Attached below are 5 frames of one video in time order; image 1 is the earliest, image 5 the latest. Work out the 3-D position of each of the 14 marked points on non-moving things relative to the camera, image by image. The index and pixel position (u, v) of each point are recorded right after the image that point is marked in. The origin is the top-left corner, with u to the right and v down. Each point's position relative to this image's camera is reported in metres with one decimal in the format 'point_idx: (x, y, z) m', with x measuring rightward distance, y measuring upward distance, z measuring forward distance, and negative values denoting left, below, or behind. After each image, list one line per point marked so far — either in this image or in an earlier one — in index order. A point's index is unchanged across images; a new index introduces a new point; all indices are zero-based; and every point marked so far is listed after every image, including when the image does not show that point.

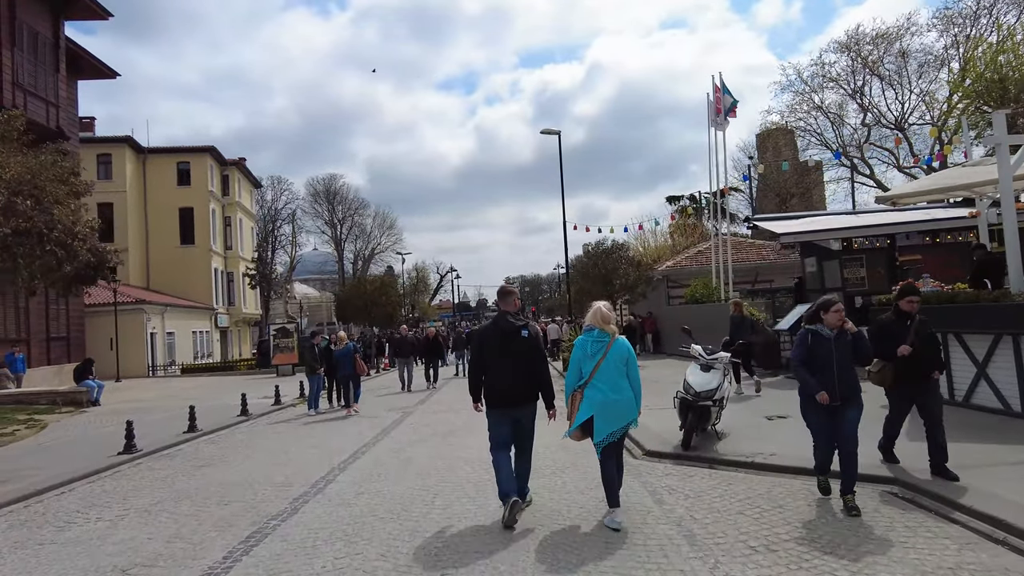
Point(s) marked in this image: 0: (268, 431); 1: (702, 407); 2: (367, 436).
0: (-5.1, -2.9, +13.7) m
1: (+2.4, -1.5, +8.4) m
2: (-2.6, -2.6, +11.6) m
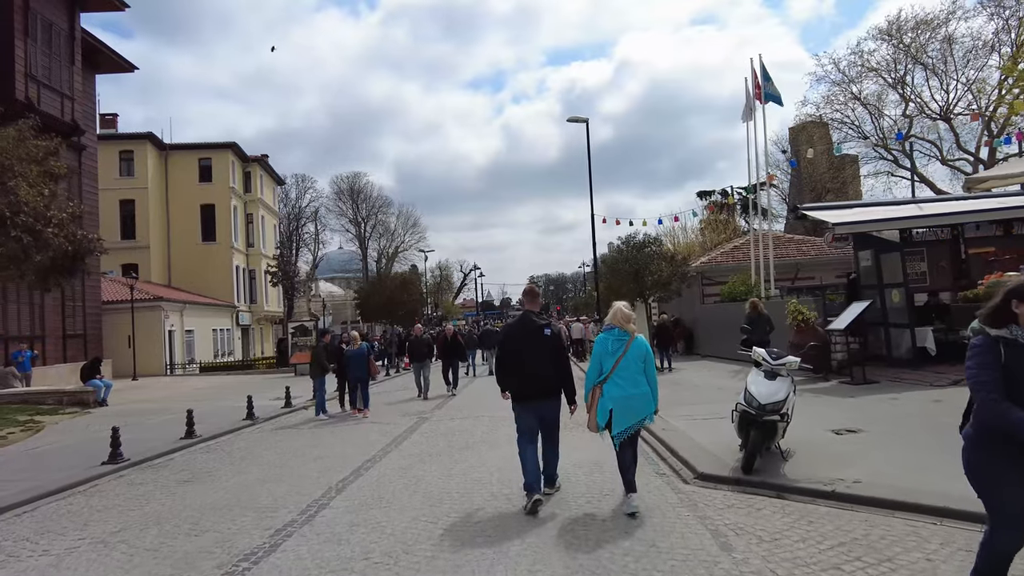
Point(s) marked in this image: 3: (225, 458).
0: (-4.6, -2.8, +12.6) m
1: (+2.7, -1.5, +7.0) m
2: (-2.2, -2.5, +10.4) m
3: (-4.6, -2.7, +10.4) m
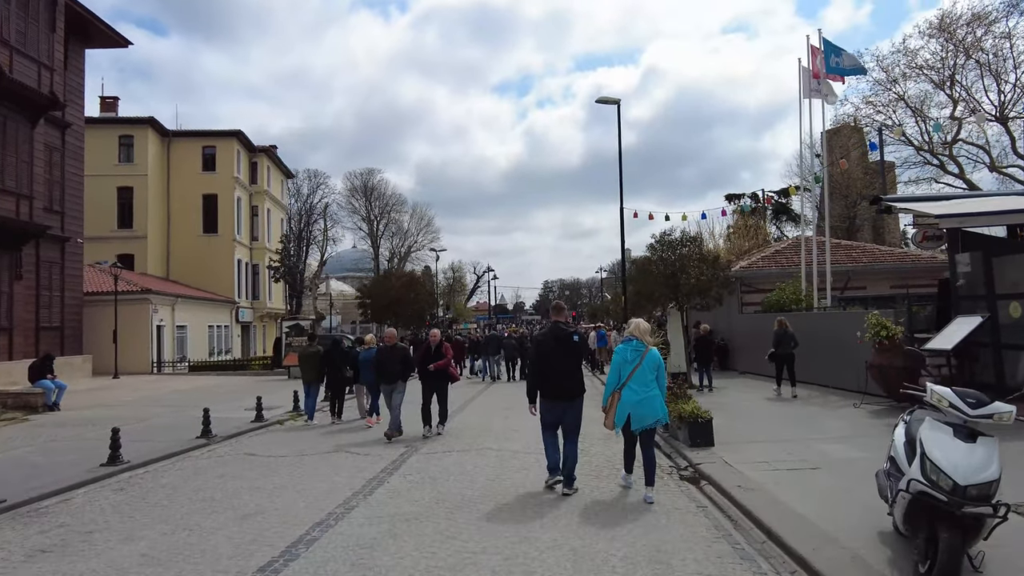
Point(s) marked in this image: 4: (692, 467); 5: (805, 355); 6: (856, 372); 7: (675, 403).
0: (-4.4, -2.7, +9.8) m
1: (+2.8, -1.4, +4.1) m
2: (-2.0, -2.4, +7.5) m
3: (-4.4, -2.5, +7.6) m
4: (+2.4, -2.4, +8.9) m
5: (+8.6, -2.0, +19.1) m
6: (+8.4, -2.1, +16.0) m
7: (+2.7, -1.9, +10.9) m
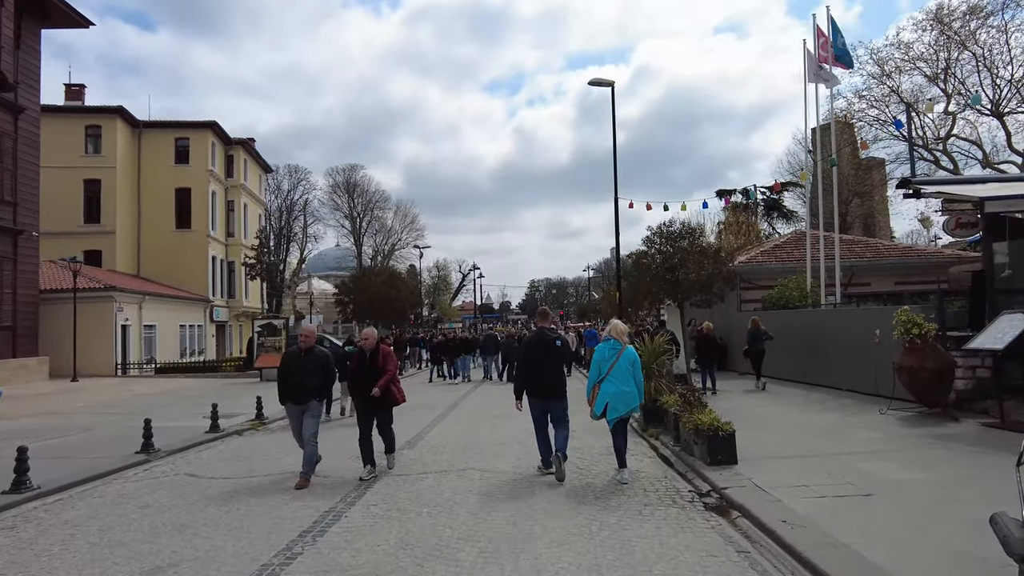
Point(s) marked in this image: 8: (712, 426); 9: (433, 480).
0: (-4.5, -2.5, +8.2) m
1: (+2.8, -1.3, +2.6) m
2: (-2.1, -2.3, +6.0) m
3: (-4.5, -2.4, +6.0) m
4: (+2.3, -2.3, +7.4) m
5: (+8.2, -1.8, +17.7) m
6: (+8.1, -2.0, +14.7) m
7: (+2.5, -1.8, +9.4) m
8: (+2.6, -1.8, +8.6) m
9: (-1.0, -2.3, +8.0) m
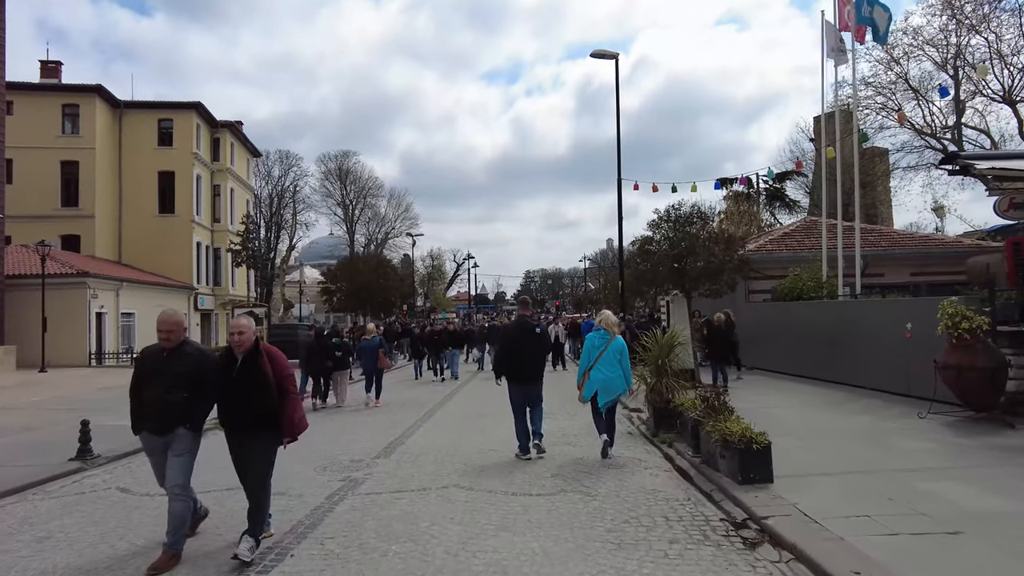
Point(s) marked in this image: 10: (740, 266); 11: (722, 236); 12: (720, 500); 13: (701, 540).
0: (-4.6, -2.3, +6.7) m
1: (+2.8, -1.2, +1.2) m
2: (-2.2, -2.1, +4.5) m
3: (-4.6, -2.2, +4.5) m
4: (+2.2, -2.1, +6.0) m
5: (+8.1, -1.6, +16.4) m
6: (+8.0, -1.7, +13.3) m
7: (+2.4, -1.6, +8.0) m
8: (+2.5, -1.6, +7.2) m
9: (-1.1, -2.2, +6.6) m
10: (+6.8, +0.7, +19.8) m
11: (+6.2, +1.5, +19.7) m
12: (+2.2, -2.2, +6.8) m
13: (+1.6, -2.2, +5.6) m
